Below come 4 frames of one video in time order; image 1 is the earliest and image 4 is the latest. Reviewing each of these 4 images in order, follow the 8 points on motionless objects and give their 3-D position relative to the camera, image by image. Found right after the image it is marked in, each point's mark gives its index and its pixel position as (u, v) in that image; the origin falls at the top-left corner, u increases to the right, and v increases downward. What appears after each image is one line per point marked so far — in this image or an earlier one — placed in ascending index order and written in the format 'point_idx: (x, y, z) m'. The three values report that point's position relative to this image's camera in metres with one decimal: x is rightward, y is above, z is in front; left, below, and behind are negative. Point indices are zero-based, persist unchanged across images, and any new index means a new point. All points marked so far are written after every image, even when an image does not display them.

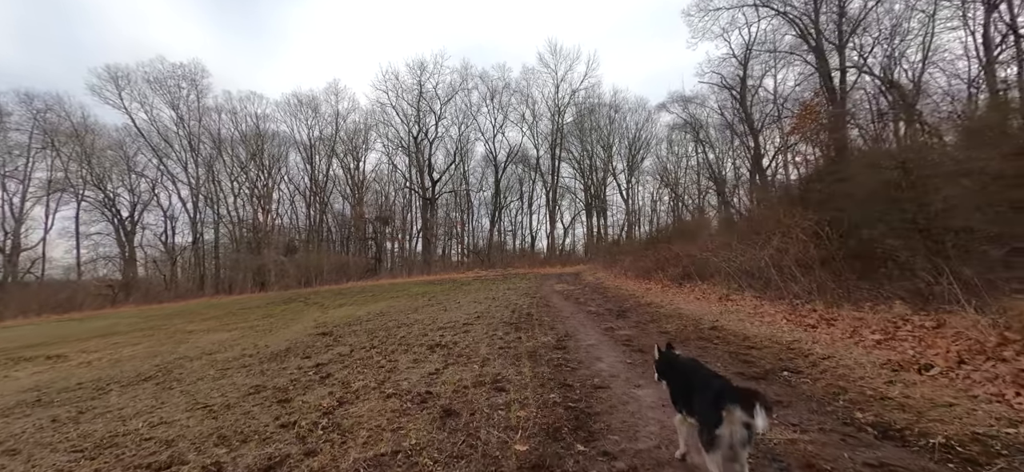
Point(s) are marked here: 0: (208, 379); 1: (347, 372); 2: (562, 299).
0: (-6.3, -3.0, +8.4) m
1: (-3.2, -2.7, +8.0) m
2: (+2.2, -2.7, +17.3) m
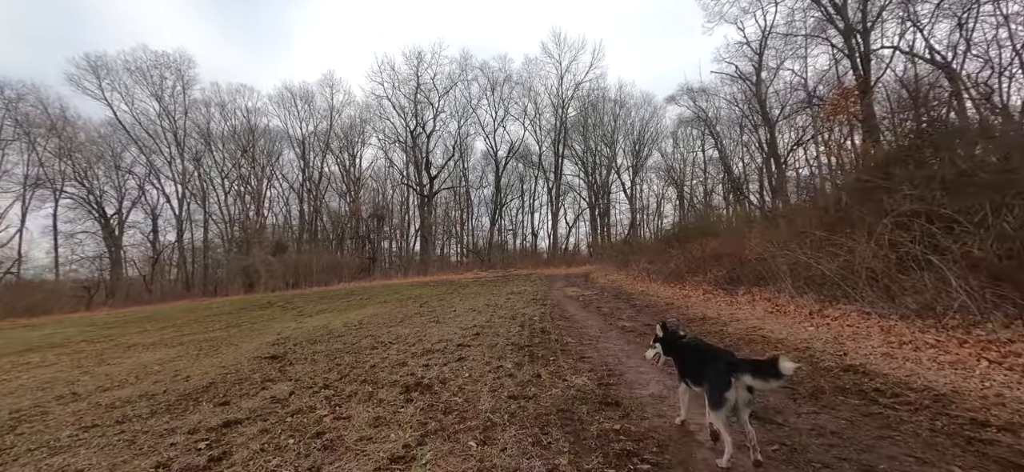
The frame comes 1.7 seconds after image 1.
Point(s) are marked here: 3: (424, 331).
0: (-6.1, -2.8, +5.2) m
1: (-3.0, -2.5, +4.8) m
2: (+2.4, -2.5, +14.2) m
3: (-2.6, -2.8, +12.1) m
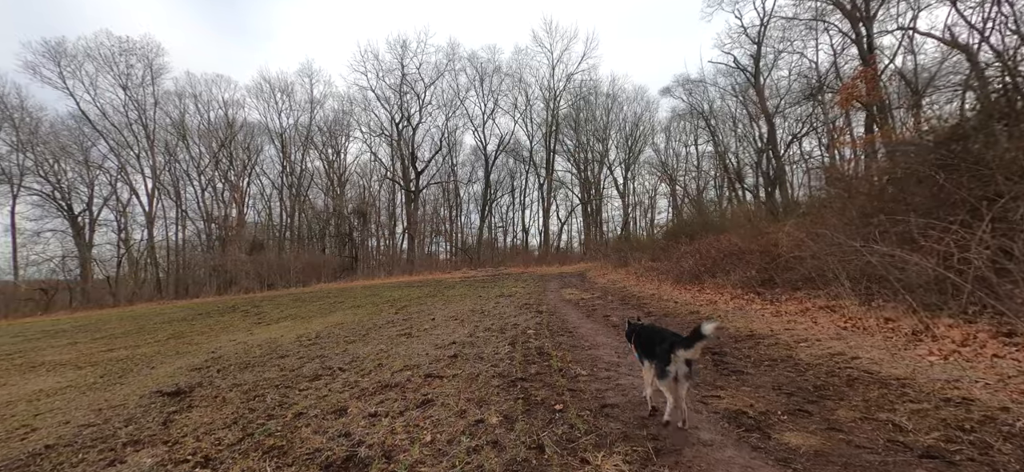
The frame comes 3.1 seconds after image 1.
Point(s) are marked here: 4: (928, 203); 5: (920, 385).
0: (-6.2, -2.7, +2.6) m
1: (-3.1, -2.4, +2.2) m
2: (+2.1, -2.3, +11.7) m
3: (-2.9, -2.7, +9.6) m
4: (+8.6, +0.7, +8.6) m
5: (+4.5, -1.7, +4.6) m
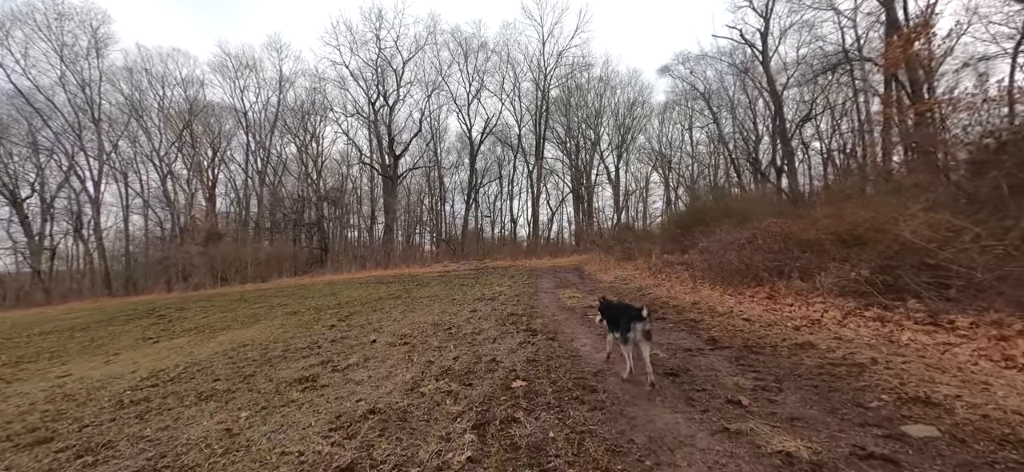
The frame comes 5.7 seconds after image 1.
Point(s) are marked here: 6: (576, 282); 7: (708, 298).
0: (-6.3, -2.5, -2.1) m
1: (-3.2, -2.2, -2.4) m
2: (+1.7, -1.9, +7.2) m
3: (-3.2, -2.3, +4.9) m
4: (+8.3, +1.0, +4.2) m
5: (+4.3, -1.4, +0.2) m
6: (+2.8, -2.0, +18.0) m
7: (+4.9, -1.5, +10.2) m
